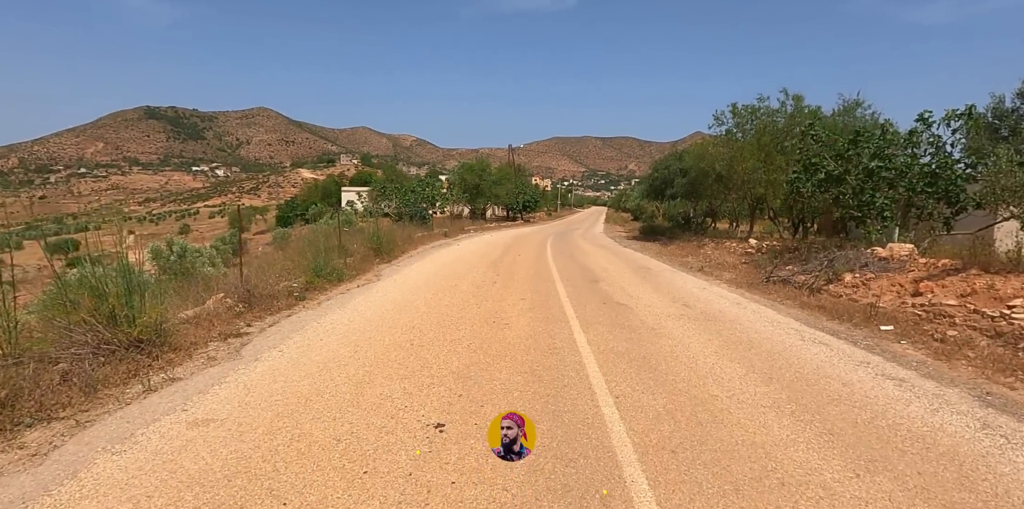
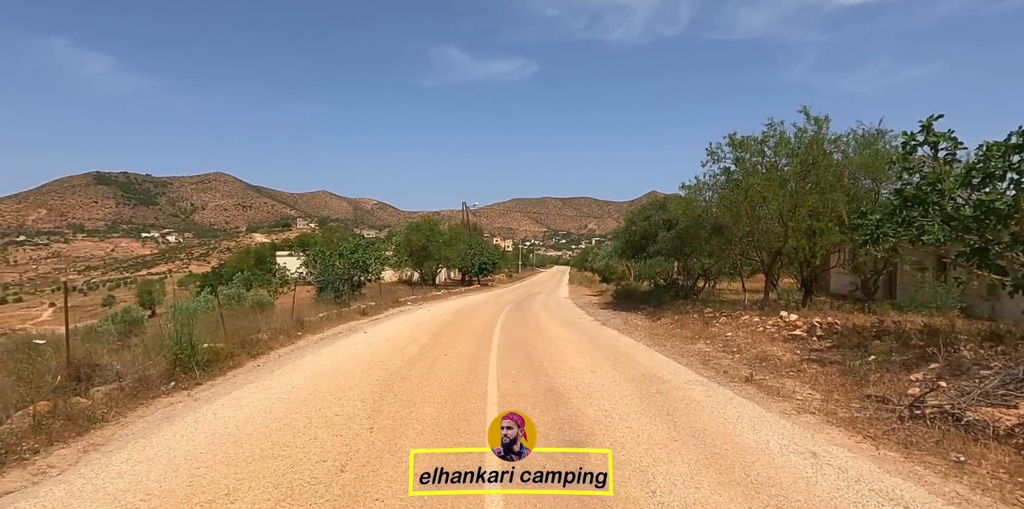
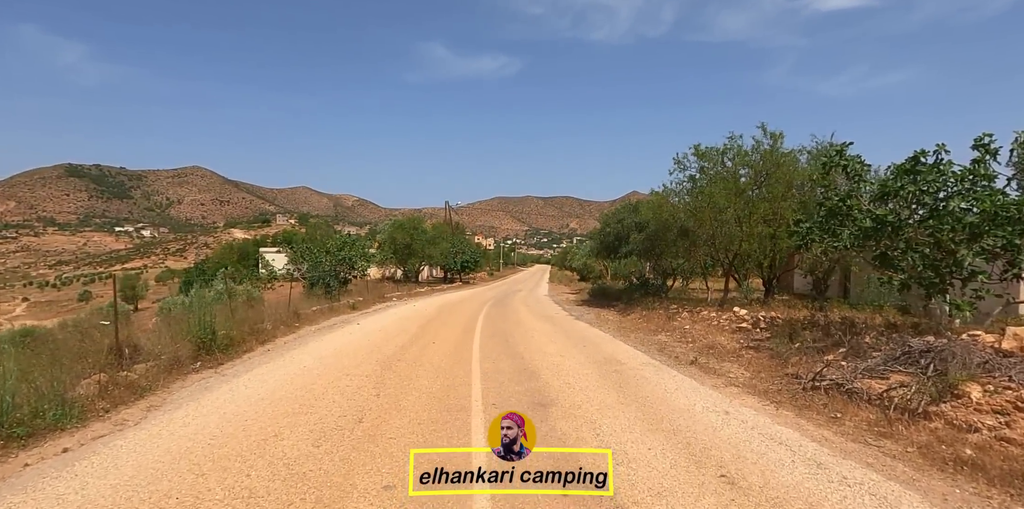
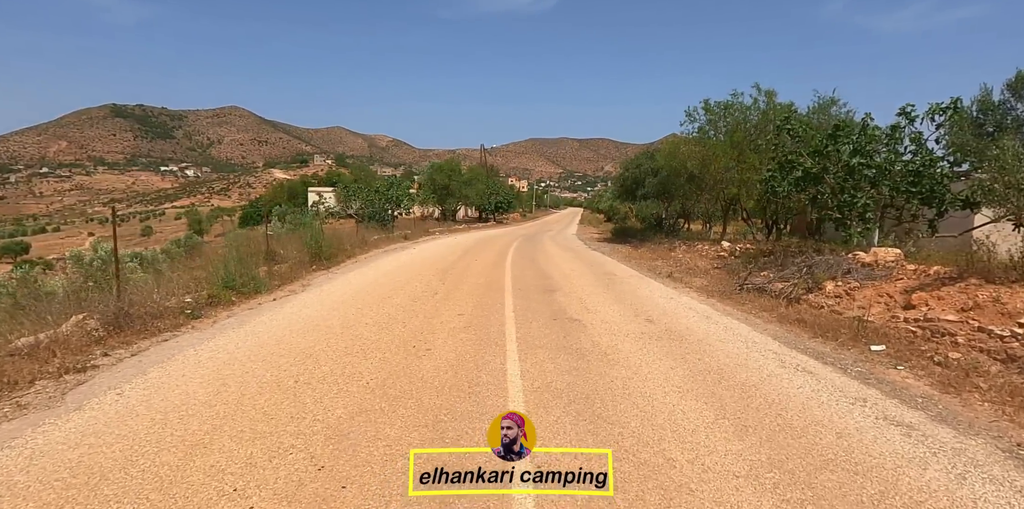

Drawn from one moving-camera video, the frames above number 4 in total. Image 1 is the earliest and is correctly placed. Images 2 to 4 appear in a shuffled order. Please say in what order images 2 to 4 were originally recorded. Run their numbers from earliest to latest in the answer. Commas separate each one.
4, 3, 2
